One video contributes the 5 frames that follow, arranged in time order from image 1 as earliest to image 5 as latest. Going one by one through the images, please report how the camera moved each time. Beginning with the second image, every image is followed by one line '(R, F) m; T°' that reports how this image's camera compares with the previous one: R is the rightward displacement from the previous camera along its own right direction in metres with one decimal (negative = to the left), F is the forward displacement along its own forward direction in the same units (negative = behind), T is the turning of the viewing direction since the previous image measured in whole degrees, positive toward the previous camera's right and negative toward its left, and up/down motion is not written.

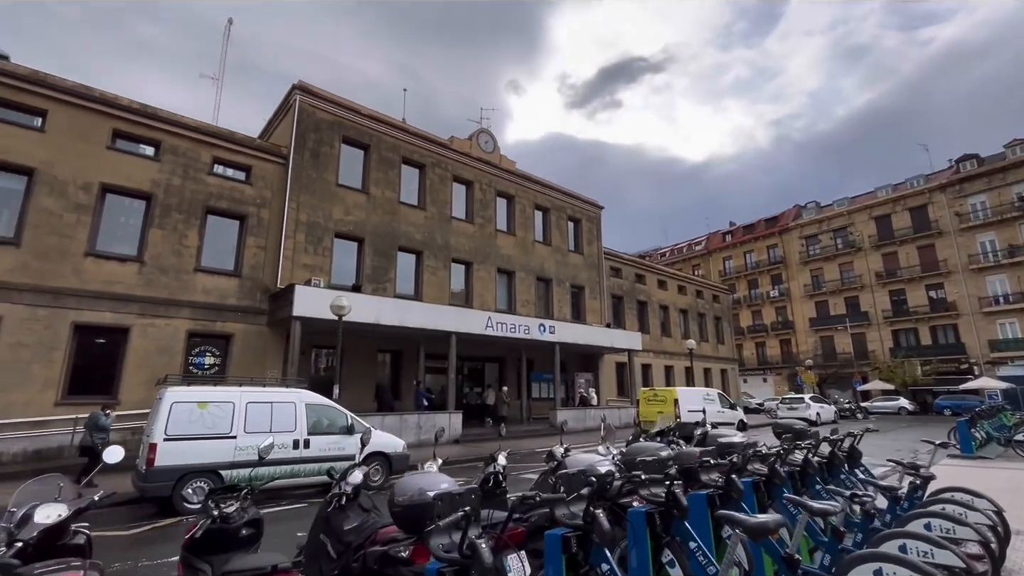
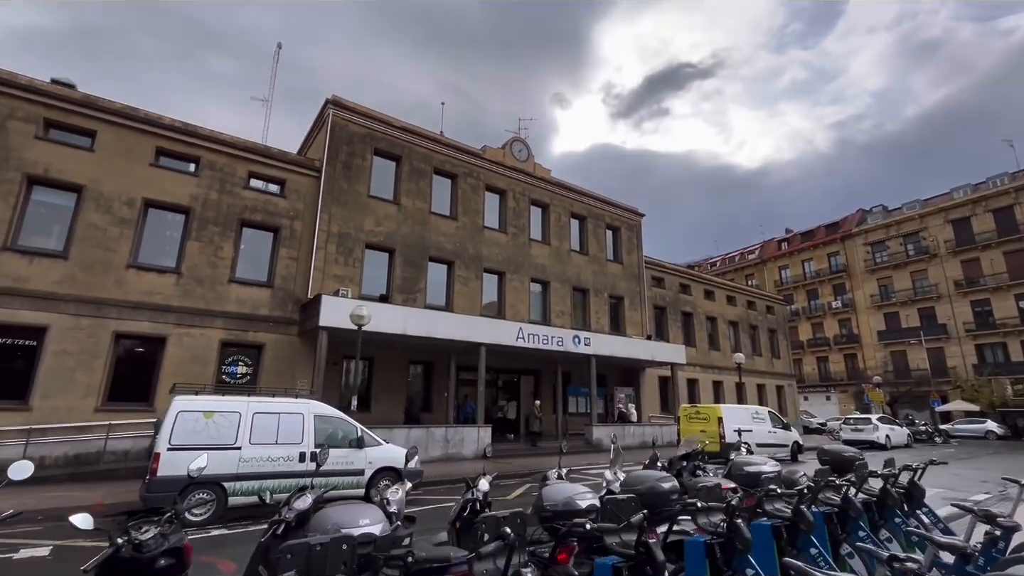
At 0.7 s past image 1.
(+0.6, +0.6) m; -6°
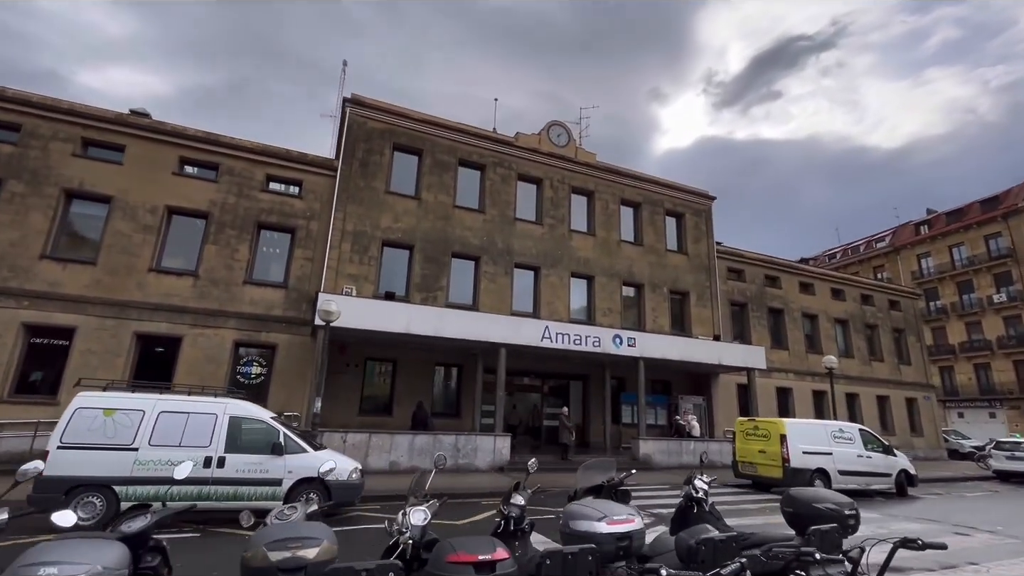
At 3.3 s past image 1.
(+2.8, +2.0) m; -13°
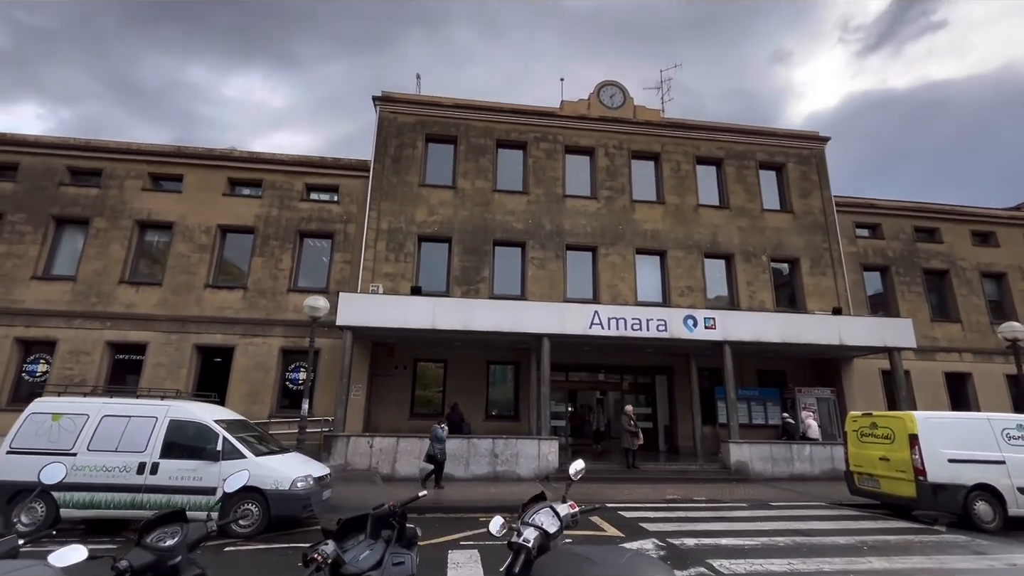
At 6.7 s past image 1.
(+2.7, +2.2) m; -16°
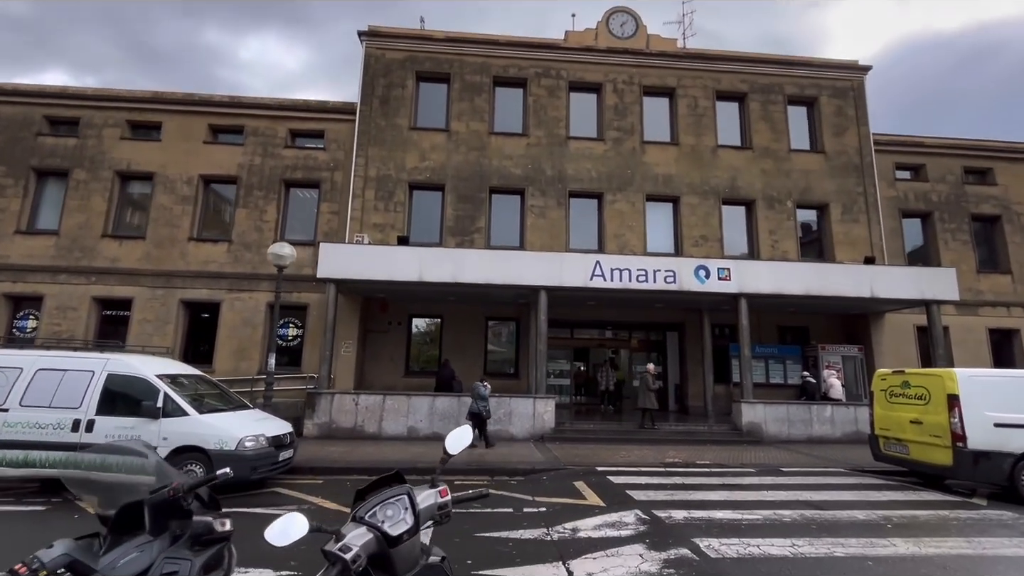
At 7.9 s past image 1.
(+0.8, +1.1) m; -3°
